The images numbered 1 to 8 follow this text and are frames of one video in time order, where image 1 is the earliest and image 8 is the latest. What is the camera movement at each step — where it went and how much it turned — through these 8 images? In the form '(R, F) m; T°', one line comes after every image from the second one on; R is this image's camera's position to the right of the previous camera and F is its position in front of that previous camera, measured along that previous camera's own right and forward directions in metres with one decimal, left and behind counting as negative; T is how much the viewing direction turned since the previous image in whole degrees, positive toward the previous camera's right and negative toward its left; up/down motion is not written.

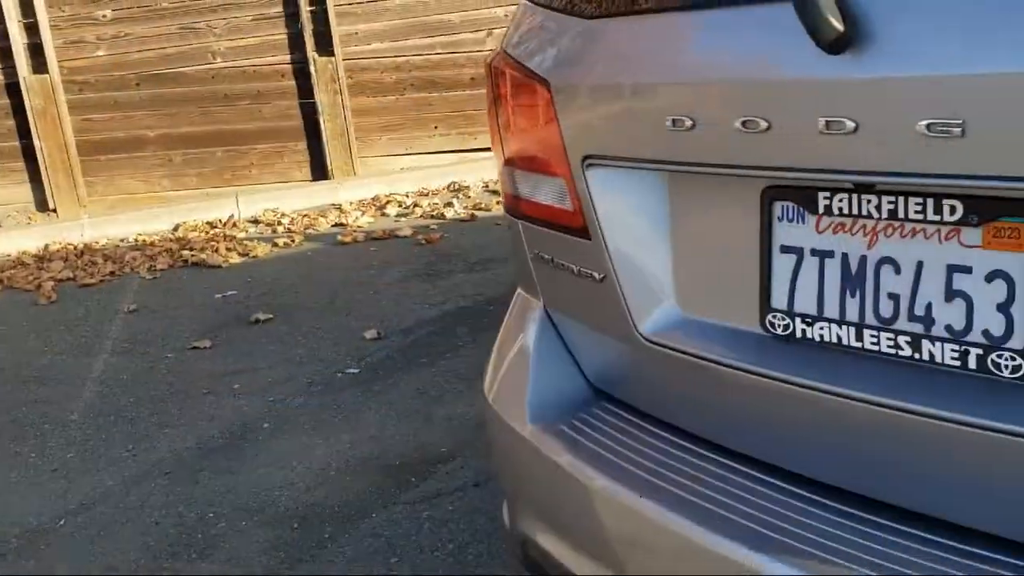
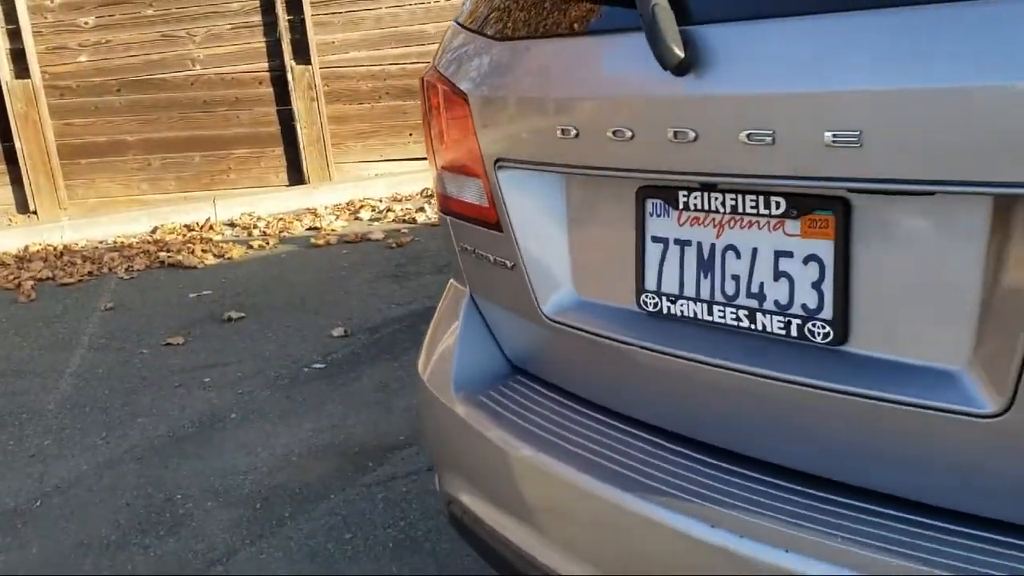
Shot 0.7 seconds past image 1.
(+0.1, -0.2) m; +1°
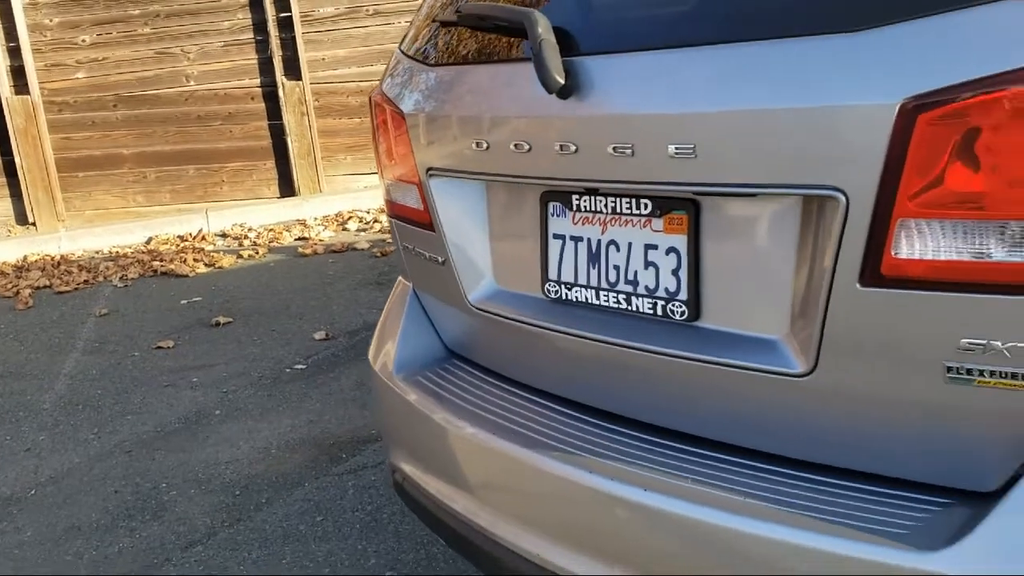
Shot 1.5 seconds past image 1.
(+0.1, -0.3) m; 0°
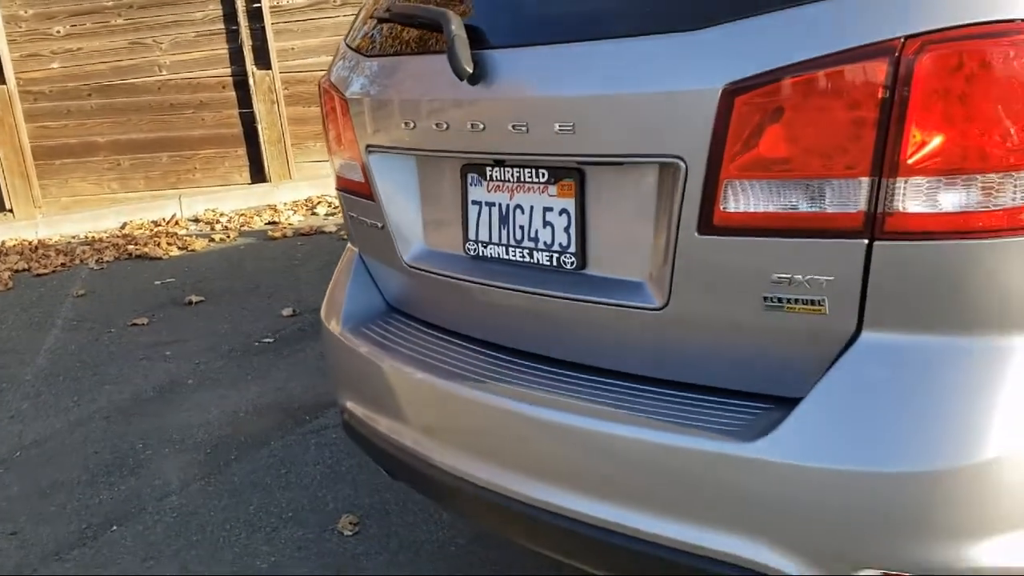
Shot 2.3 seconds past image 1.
(+0.1, -0.3) m; +1°
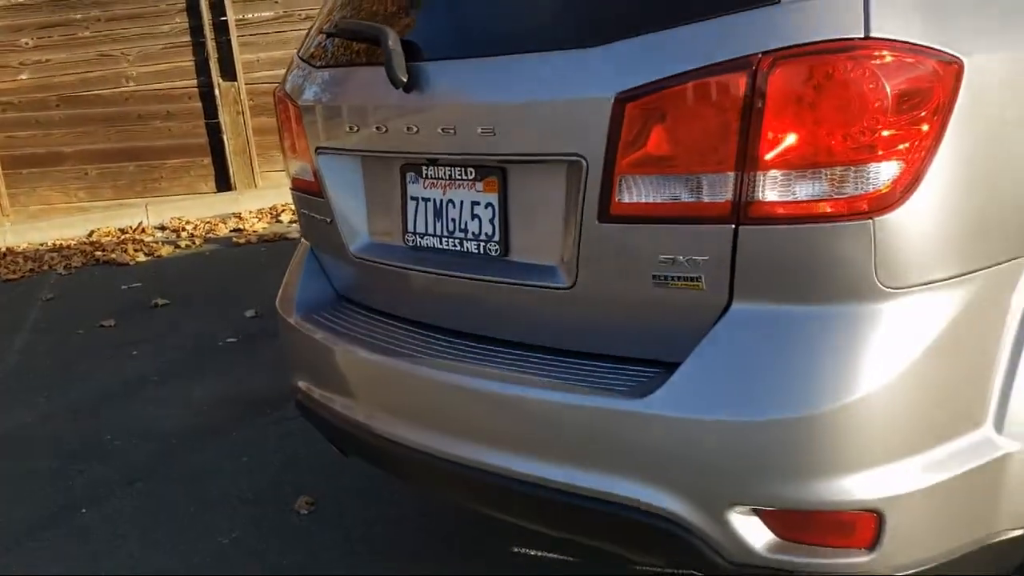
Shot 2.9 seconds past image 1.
(+0.1, -0.2) m; +2°
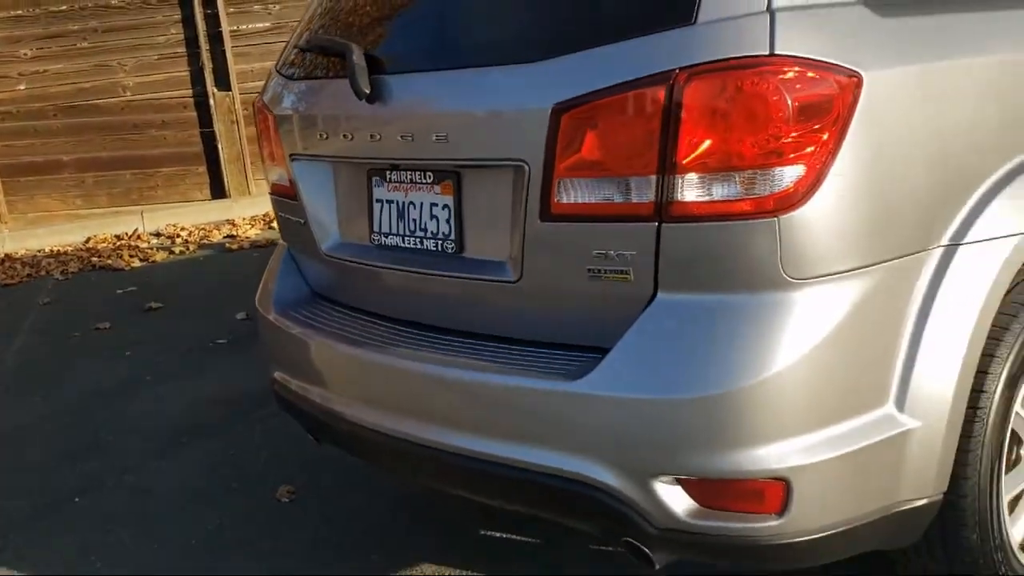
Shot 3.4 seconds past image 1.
(+0.1, -0.2) m; 0°
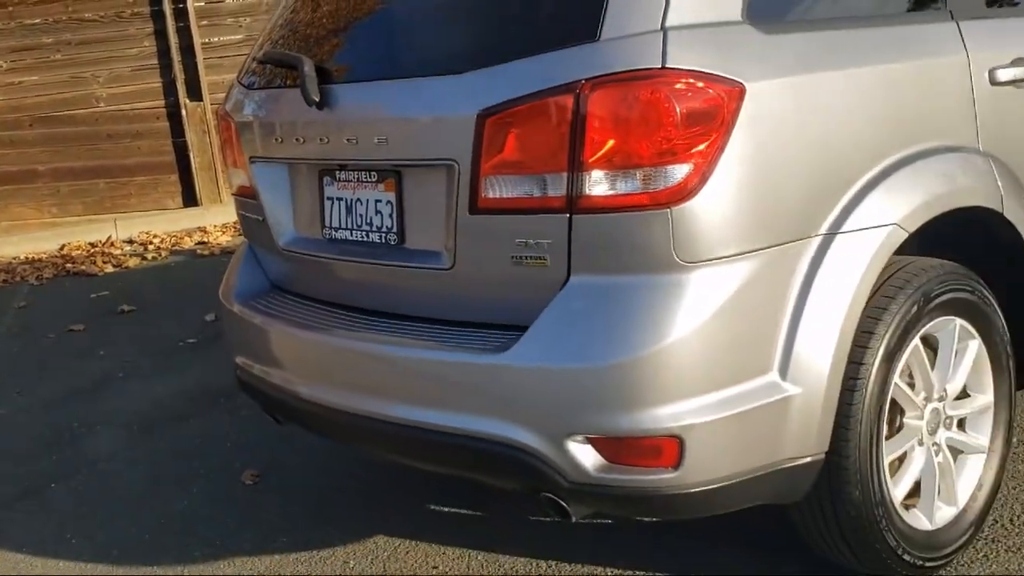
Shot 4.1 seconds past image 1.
(+0.1, -0.3) m; +1°
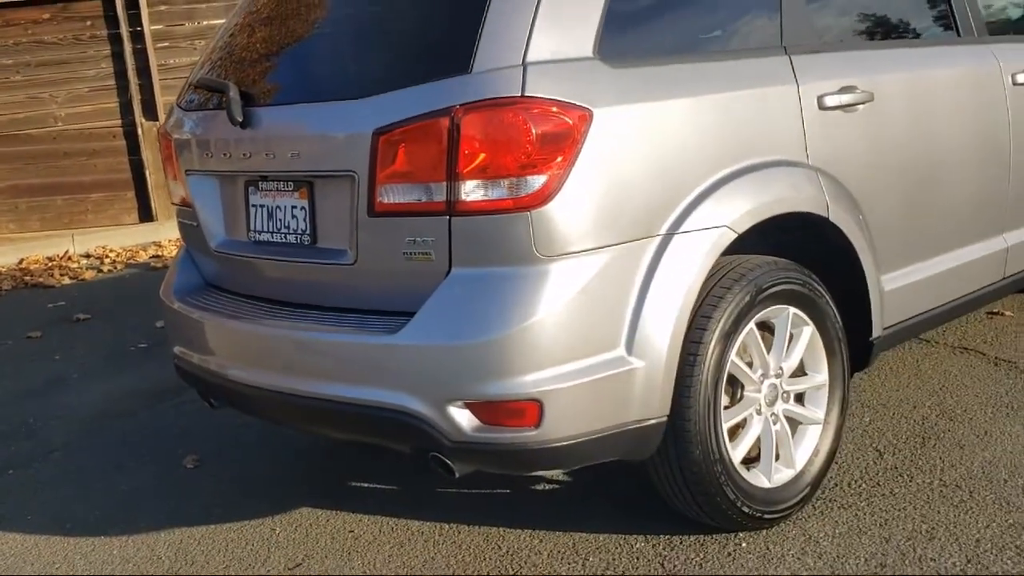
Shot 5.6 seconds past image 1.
(+0.2, -0.4) m; +2°
